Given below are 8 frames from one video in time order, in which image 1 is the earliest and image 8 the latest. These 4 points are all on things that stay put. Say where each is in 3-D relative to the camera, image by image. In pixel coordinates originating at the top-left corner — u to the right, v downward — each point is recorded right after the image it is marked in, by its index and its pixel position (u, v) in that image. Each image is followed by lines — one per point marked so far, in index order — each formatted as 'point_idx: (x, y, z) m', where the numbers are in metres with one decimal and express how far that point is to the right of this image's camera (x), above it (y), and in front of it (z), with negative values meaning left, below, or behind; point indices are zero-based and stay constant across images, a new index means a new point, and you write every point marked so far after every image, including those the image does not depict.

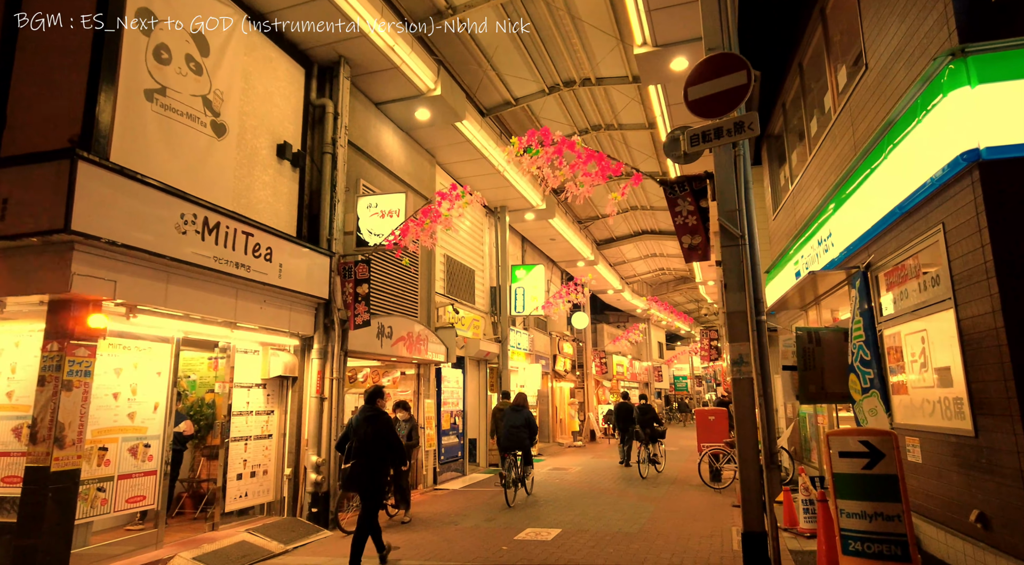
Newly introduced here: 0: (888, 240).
0: (+4.1, +0.5, +7.0) m
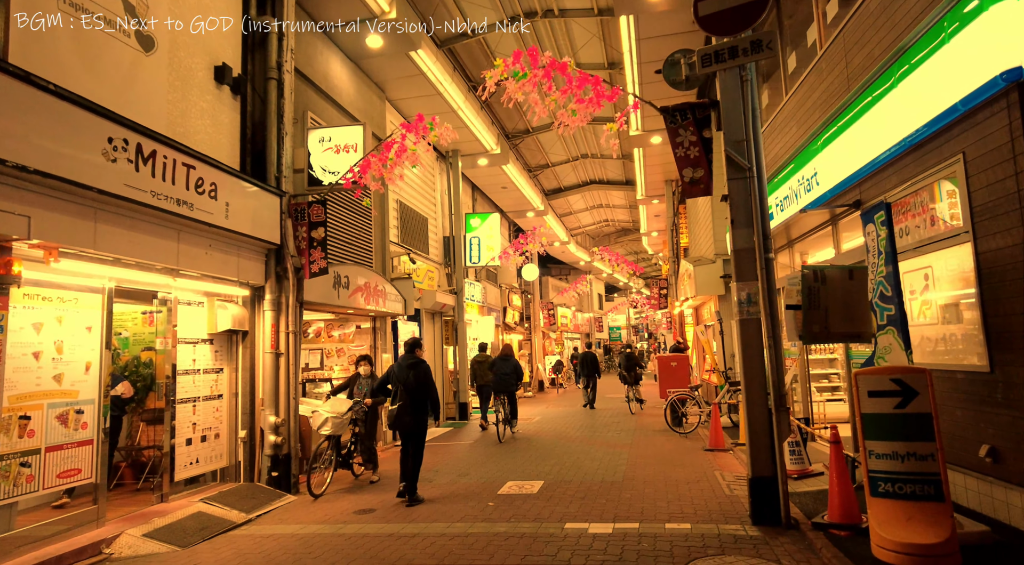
0: (+4.0, +1.1, +6.8) m
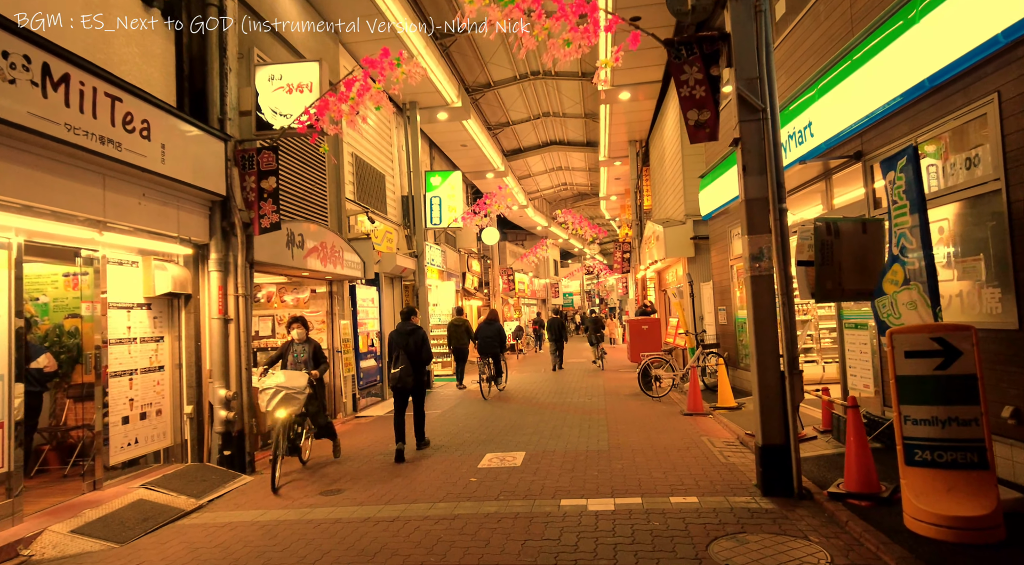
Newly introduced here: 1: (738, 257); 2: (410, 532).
0: (+3.8, +1.6, +6.3) m
1: (+4.1, +0.5, +11.7) m
2: (-0.8, -1.9, +4.9) m
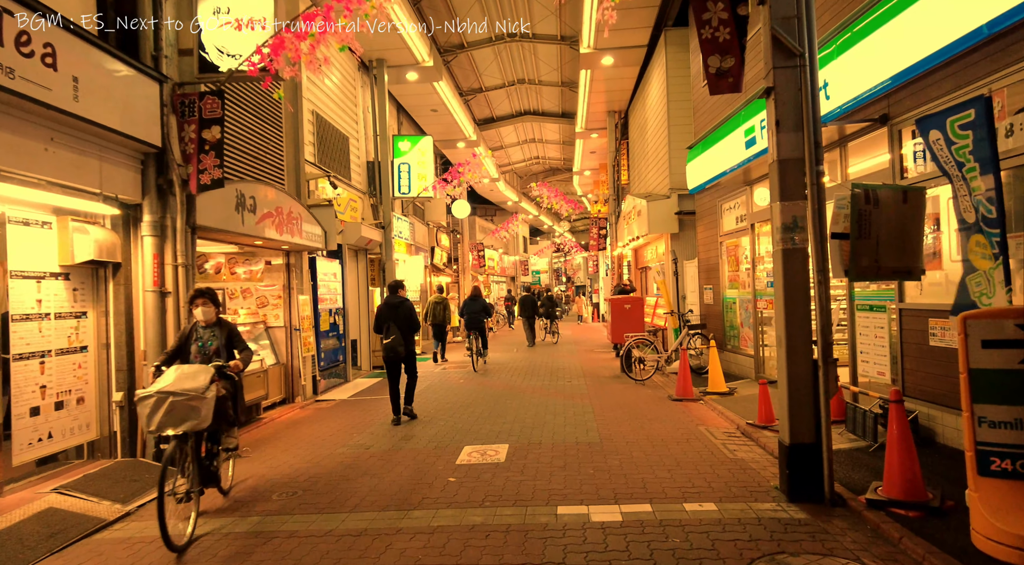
0: (+3.7, +1.8, +5.6) m
1: (+3.7, +0.9, +11.0) m
2: (-0.8, -1.7, +4.1) m
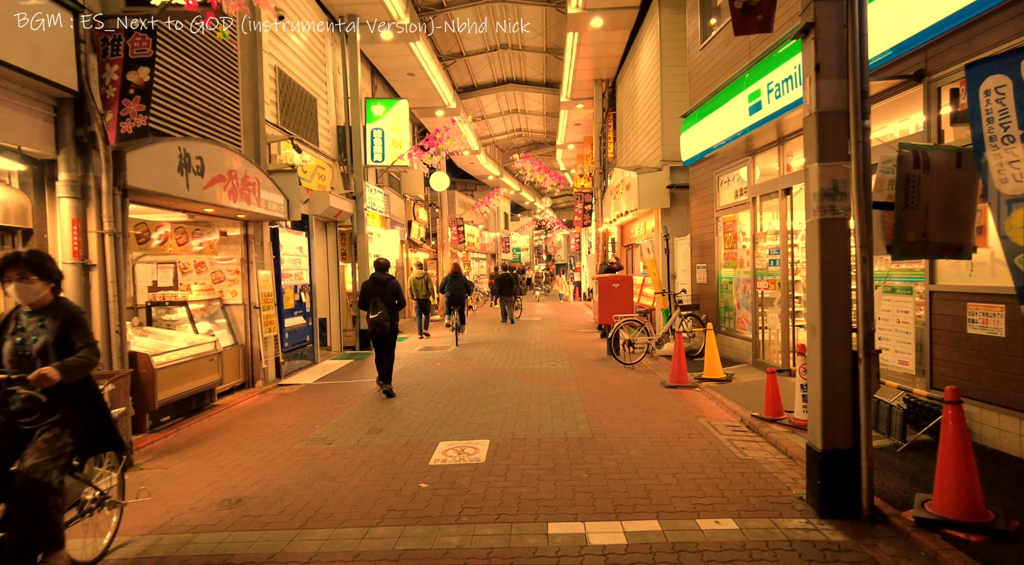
0: (+3.6, +1.9, +4.9) m
1: (+3.4, +1.2, +10.3) m
2: (-0.9, -1.5, +3.3) m
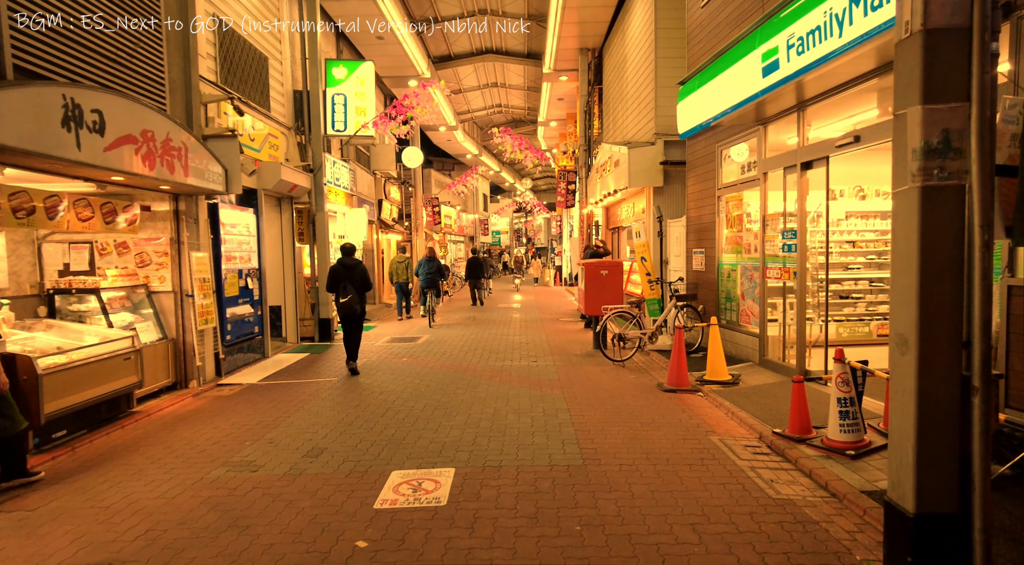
0: (+3.4, +2.0, +3.7) m
1: (+3.1, +1.4, +9.1) m
2: (-1.1, -1.5, +2.1) m
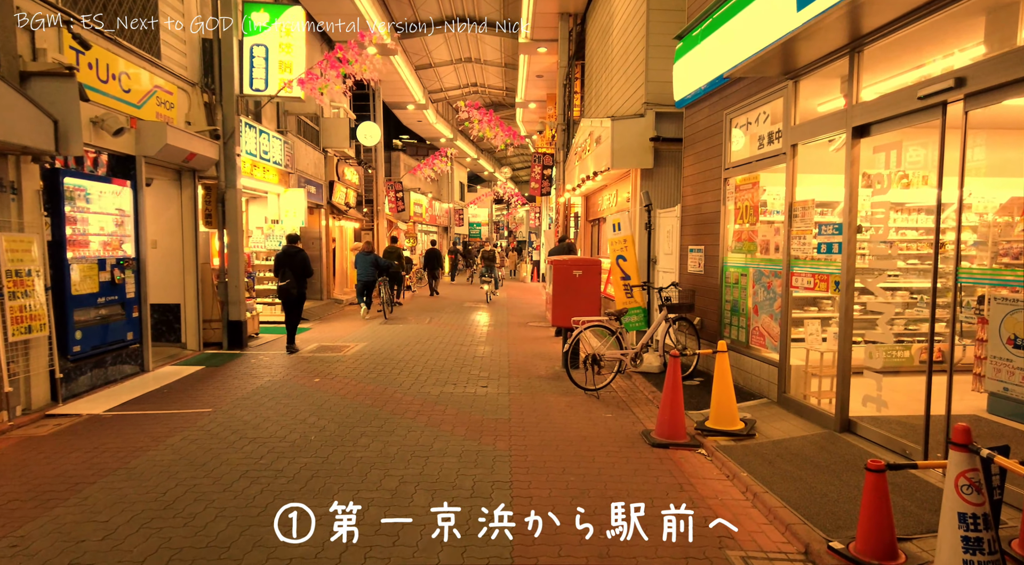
0: (+3.0, +1.8, +1.6) m
1: (+2.5, +1.3, +7.0) m
2: (-1.5, -1.6, -0.1) m
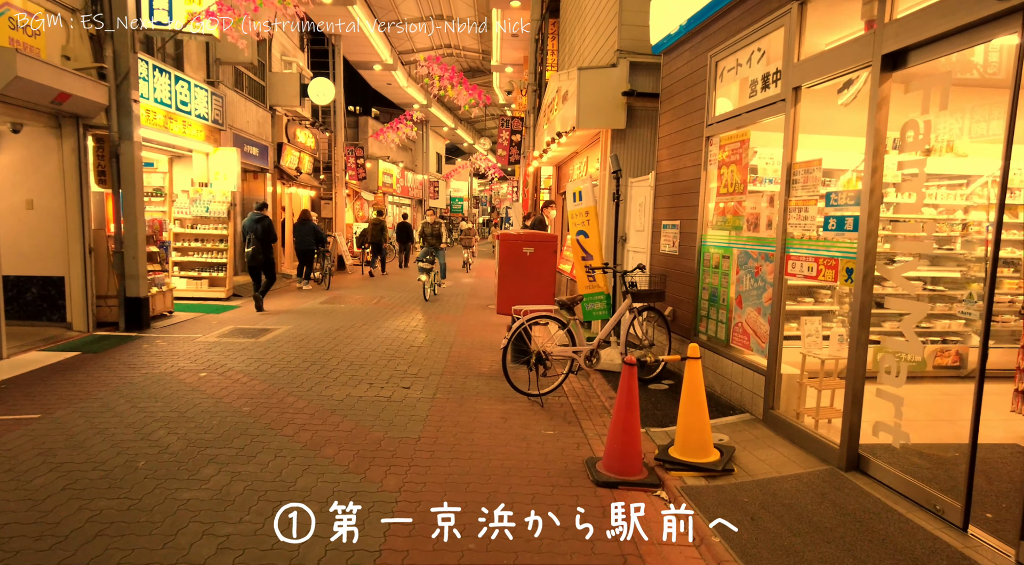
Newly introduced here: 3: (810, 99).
0: (+2.5, +1.7, +0.2) m
1: (+1.9, +1.4, +5.6) m
2: (-2.0, -1.6, -1.5) m
3: (+2.2, +1.3, +4.7) m
